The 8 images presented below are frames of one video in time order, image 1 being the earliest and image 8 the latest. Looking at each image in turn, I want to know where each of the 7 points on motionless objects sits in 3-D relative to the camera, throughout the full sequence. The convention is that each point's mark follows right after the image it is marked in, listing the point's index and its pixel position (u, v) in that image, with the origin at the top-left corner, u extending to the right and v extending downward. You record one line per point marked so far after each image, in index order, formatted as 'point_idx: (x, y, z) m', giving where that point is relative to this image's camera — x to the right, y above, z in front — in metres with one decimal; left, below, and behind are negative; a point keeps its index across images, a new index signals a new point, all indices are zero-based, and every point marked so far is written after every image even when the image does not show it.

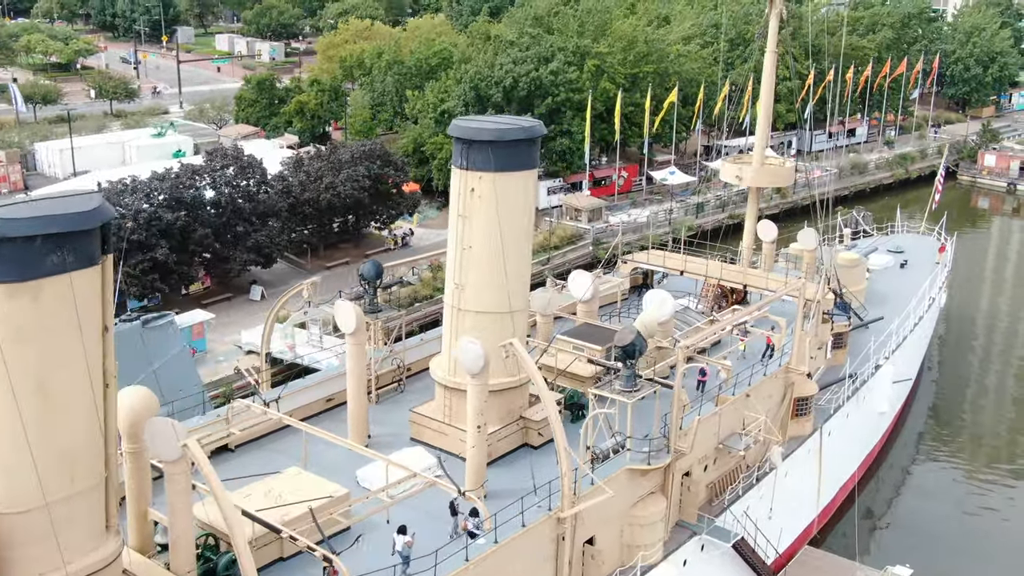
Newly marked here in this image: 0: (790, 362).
0: (+4.6, -1.2, +17.6) m
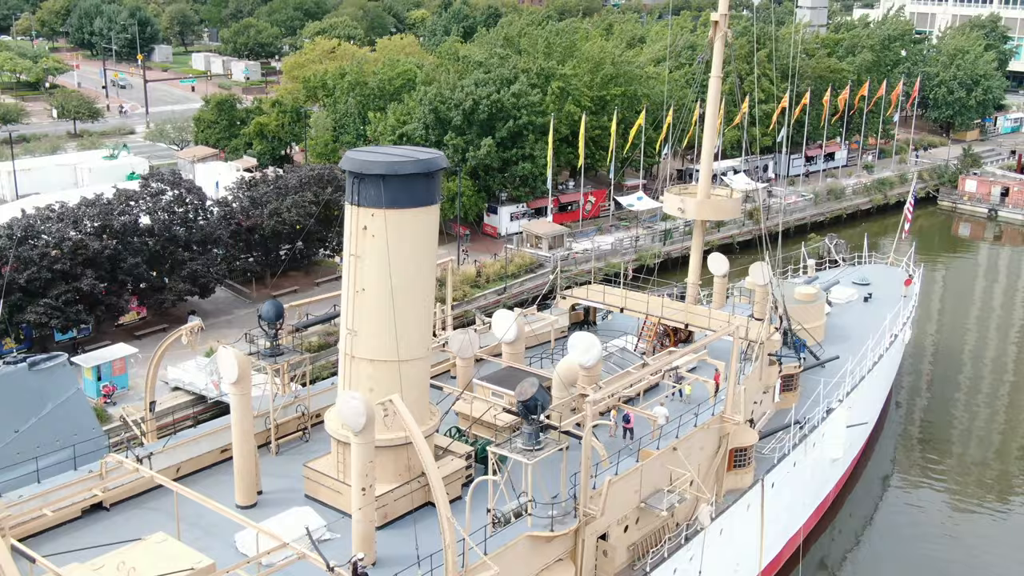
0: (+3.3, -1.9, +16.4) m
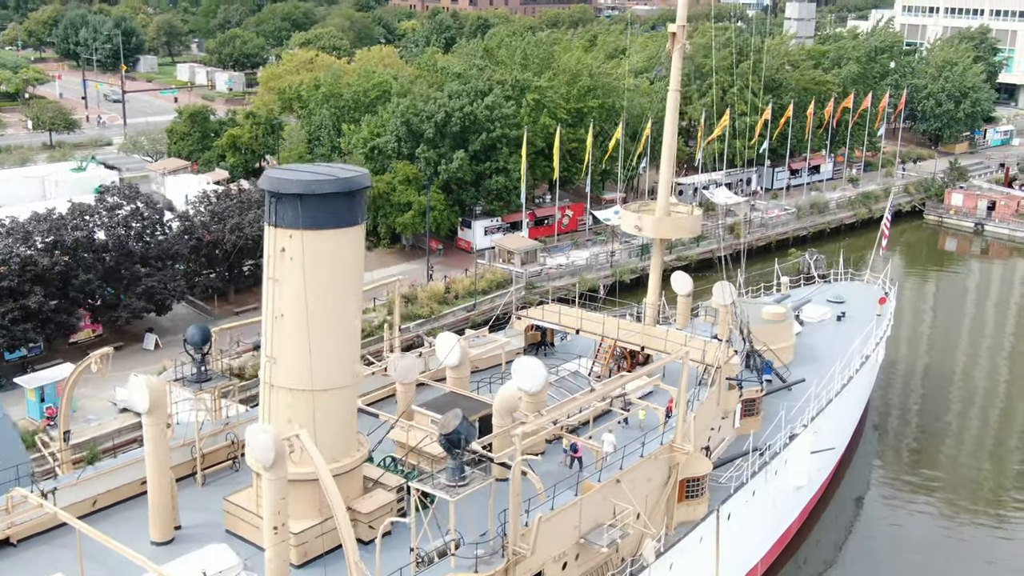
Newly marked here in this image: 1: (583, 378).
0: (+2.4, -2.2, +15.6) m
1: (+1.2, -1.5, +18.0) m
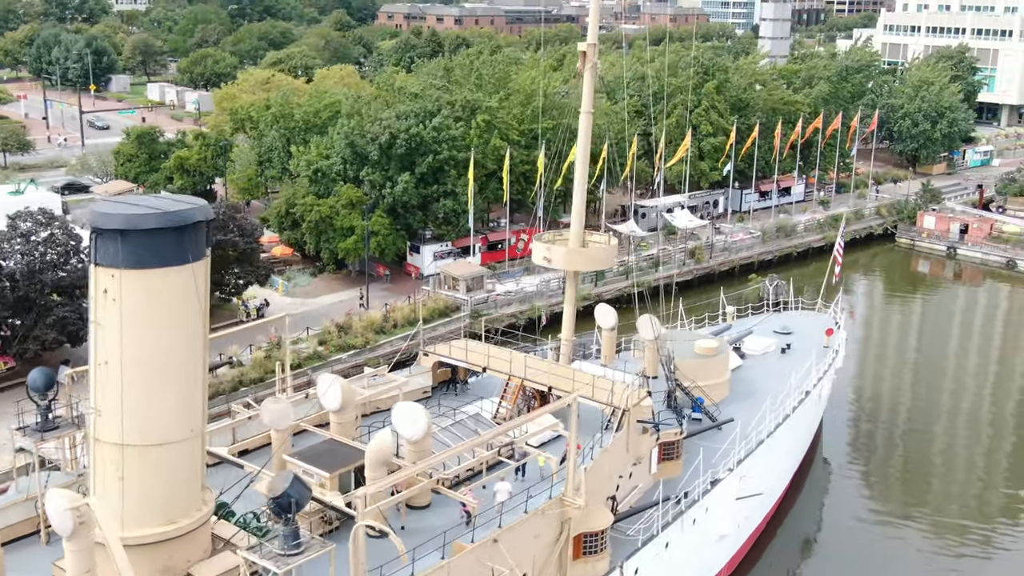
0: (+0.7, -2.8, +14.4) m
1: (-0.4, -2.1, +16.7) m
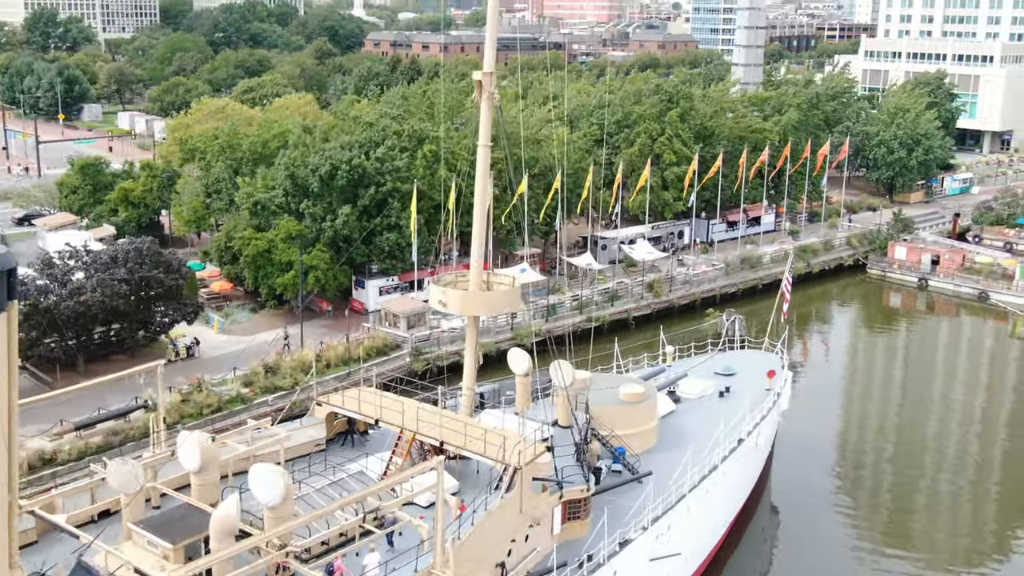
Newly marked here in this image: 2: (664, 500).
0: (-0.9, -3.4, +13.1) m
1: (-2.1, -2.8, +15.5) m
2: (+2.6, -3.5, +17.9) m
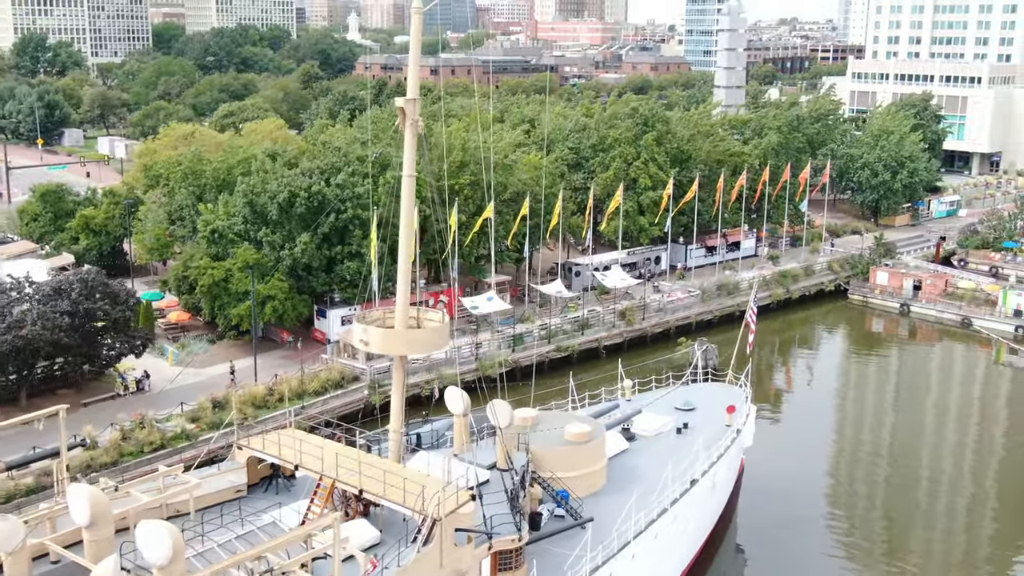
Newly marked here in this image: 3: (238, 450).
0: (-2.0, -3.9, +12.1) m
1: (-3.2, -3.3, +14.5) m
2: (+1.5, -4.1, +16.9) m
3: (-4.3, -2.5, +16.6) m
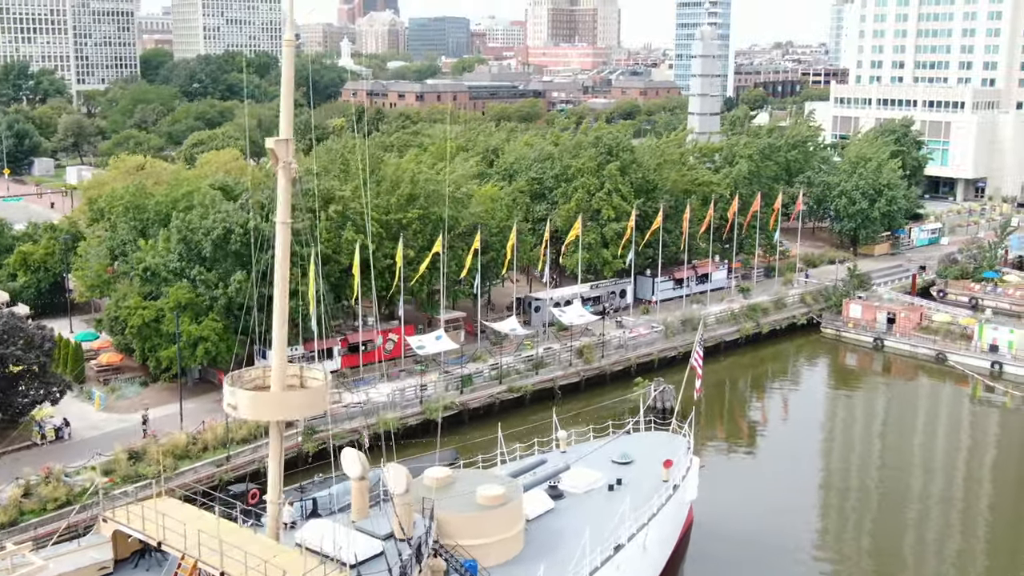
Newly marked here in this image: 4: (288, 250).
0: (-3.5, -4.6, +10.6) m
1: (-4.7, -4.1, +13.0) m
2: (-0.1, -4.9, +15.4) m
3: (-5.8, -3.3, +15.2) m
4: (-3.0, +0.5, +14.4) m
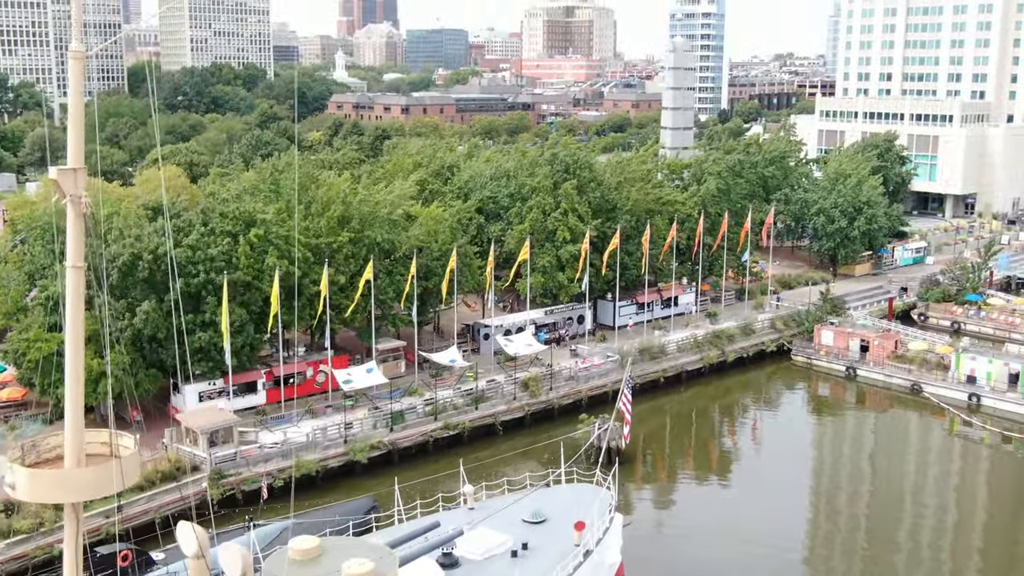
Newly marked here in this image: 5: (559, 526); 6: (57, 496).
0: (-5.5, -5.2, +8.3) m
1: (-6.6, -4.7, +10.8) m
2: (-1.9, -5.5, +13.1) m
3: (-7.7, -4.0, +12.9) m
4: (-4.9, -0.1, +12.1) m
5: (+0.8, -4.2, +19.3) m
6: (-5.0, -2.3, +12.0) m
